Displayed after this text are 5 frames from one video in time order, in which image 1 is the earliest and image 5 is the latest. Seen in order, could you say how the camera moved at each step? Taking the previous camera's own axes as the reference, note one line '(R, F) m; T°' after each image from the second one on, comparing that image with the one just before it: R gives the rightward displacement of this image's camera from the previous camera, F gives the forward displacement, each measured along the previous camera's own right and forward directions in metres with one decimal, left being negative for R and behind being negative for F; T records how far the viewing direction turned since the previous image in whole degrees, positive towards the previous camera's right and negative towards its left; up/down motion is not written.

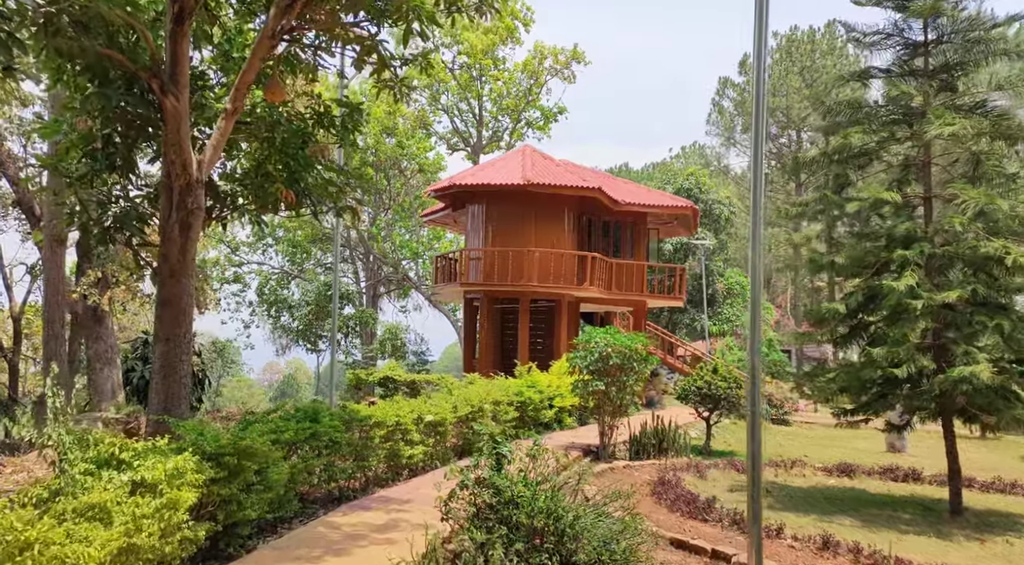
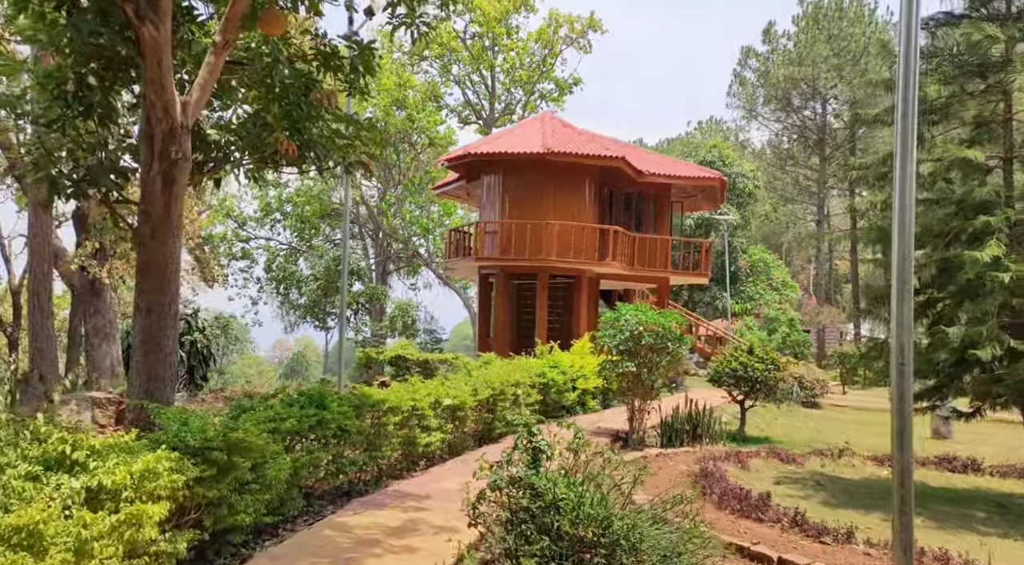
(-0.2, +1.1) m; -1°
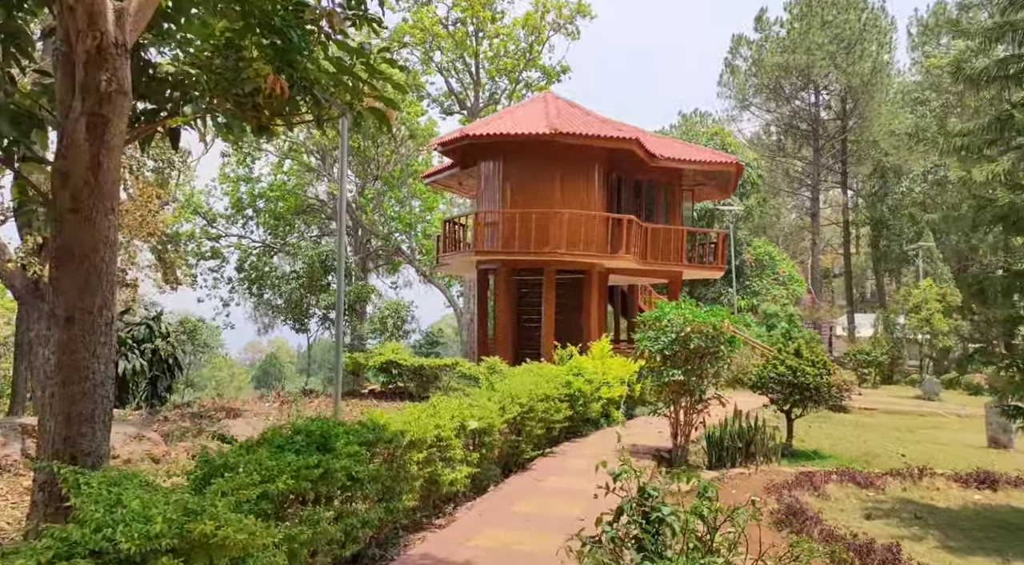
(-0.6, +2.0) m; +2°
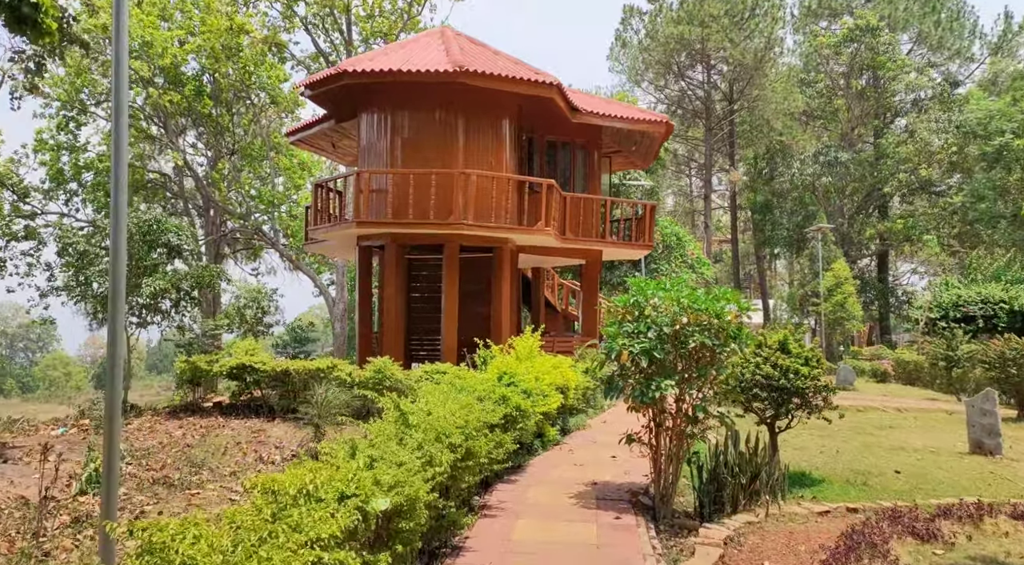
(-0.4, +3.6) m; +8°
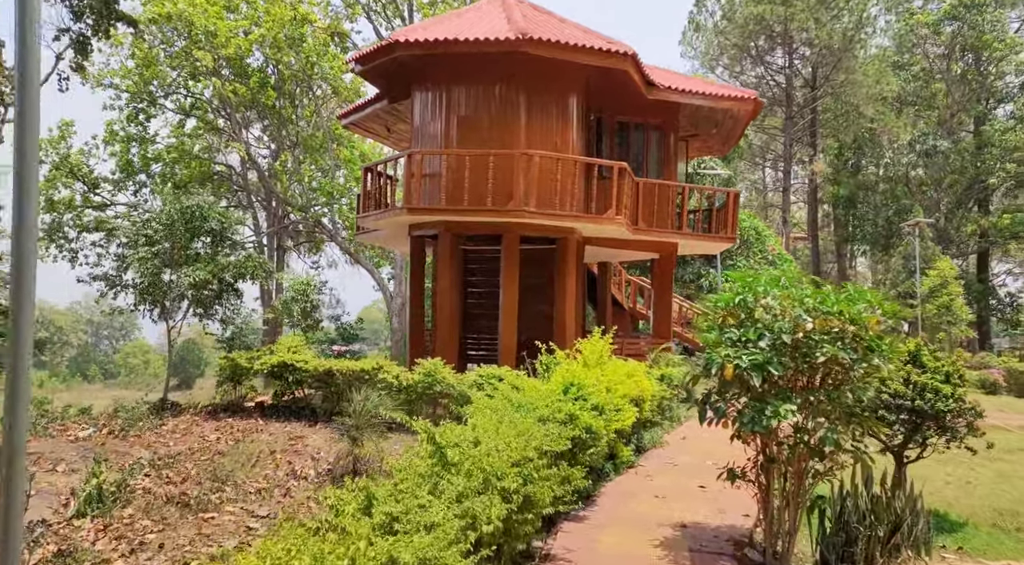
(-0.1, +1.5) m; -4°
